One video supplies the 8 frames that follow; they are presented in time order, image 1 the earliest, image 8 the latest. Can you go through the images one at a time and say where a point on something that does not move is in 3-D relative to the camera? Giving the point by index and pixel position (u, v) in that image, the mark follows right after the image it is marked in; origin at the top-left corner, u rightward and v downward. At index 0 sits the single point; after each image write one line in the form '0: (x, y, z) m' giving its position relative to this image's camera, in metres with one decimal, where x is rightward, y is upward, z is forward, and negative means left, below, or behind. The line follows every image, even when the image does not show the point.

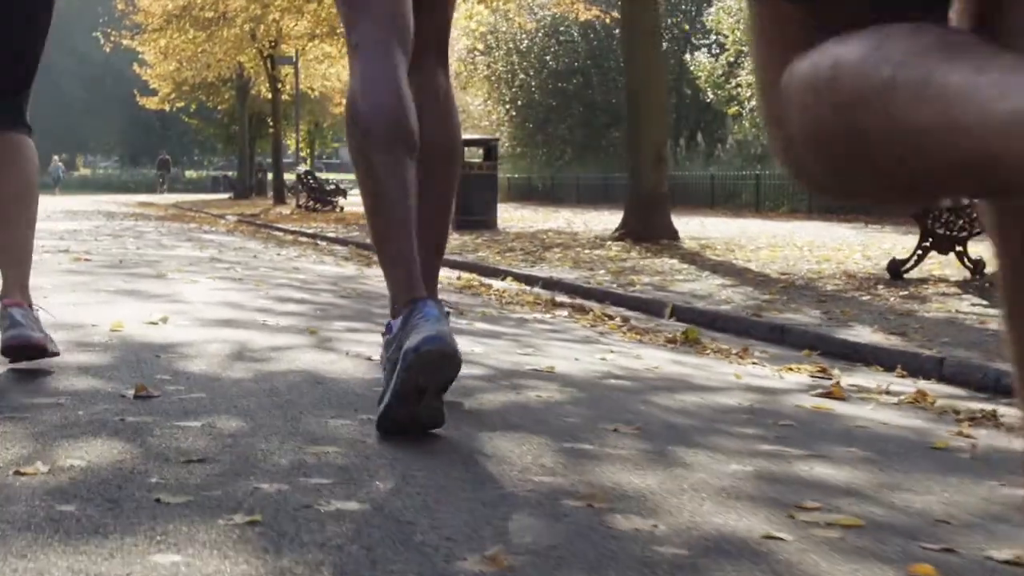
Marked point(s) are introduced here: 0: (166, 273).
0: (-2.7, +0.1, +11.2) m
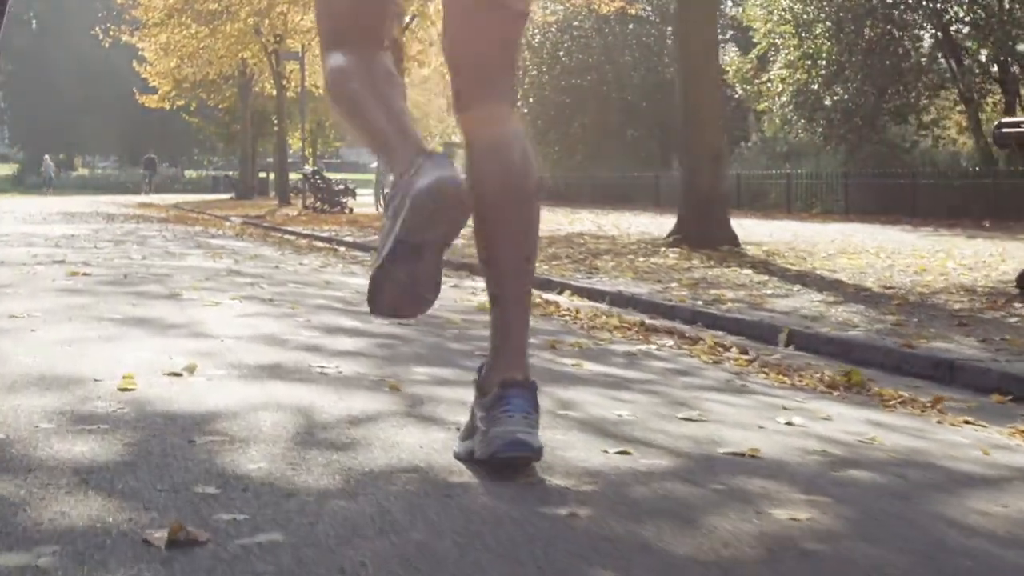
0: (-2.1, 0.0, +9.4) m
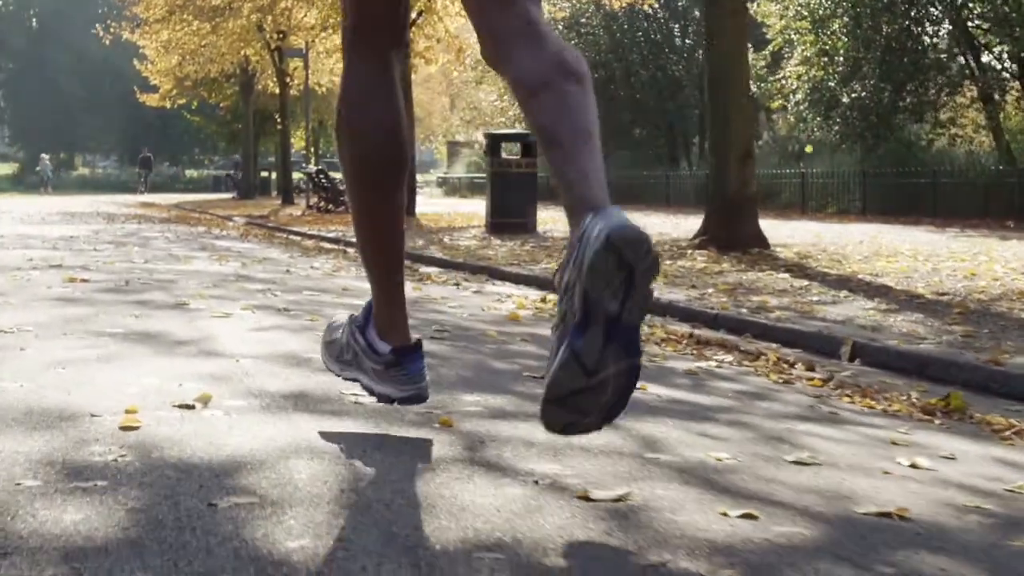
0: (-1.9, -0.1, +8.6) m
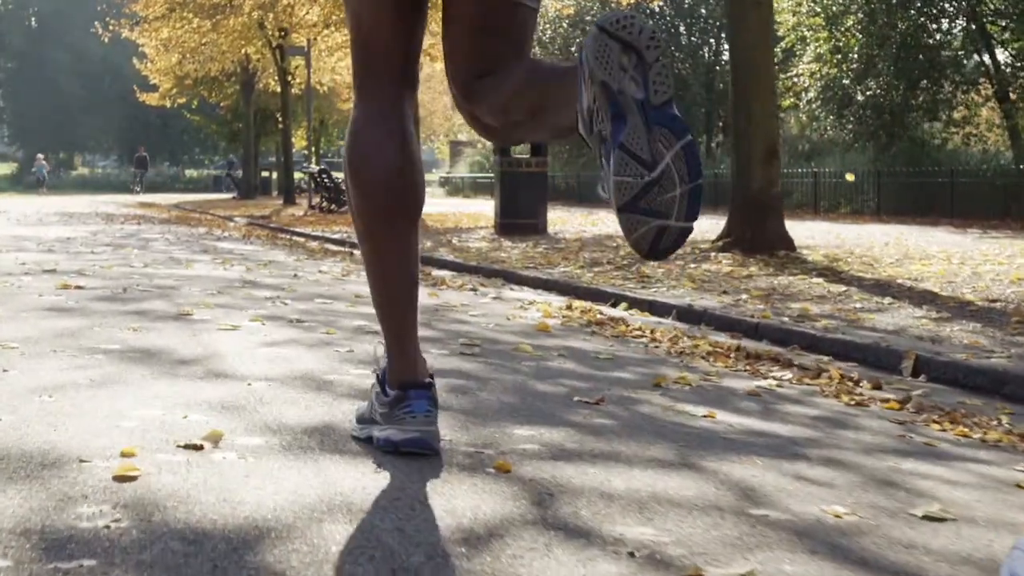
0: (-1.7, -0.1, +7.9) m
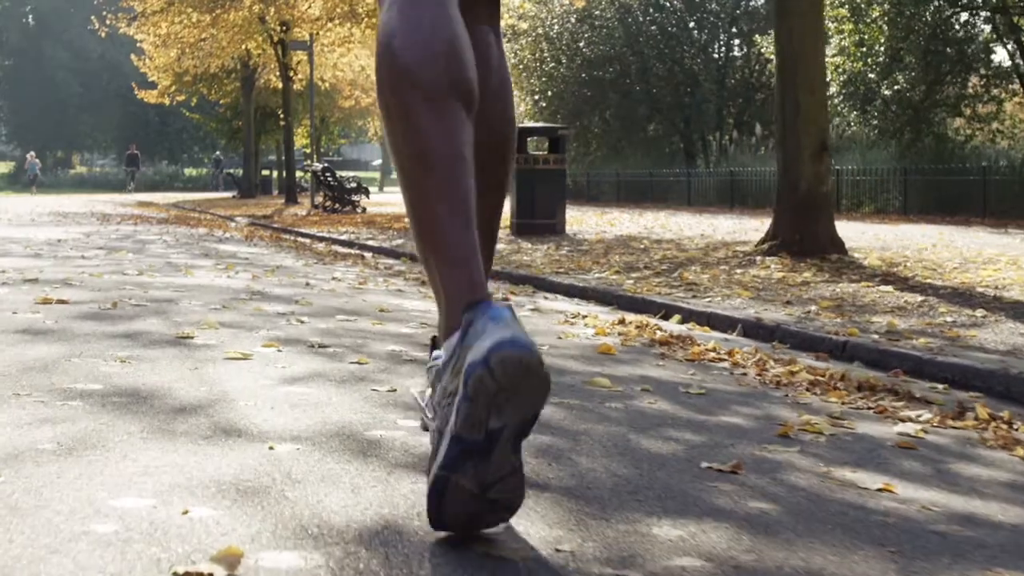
0: (-1.4, -0.2, +6.6) m
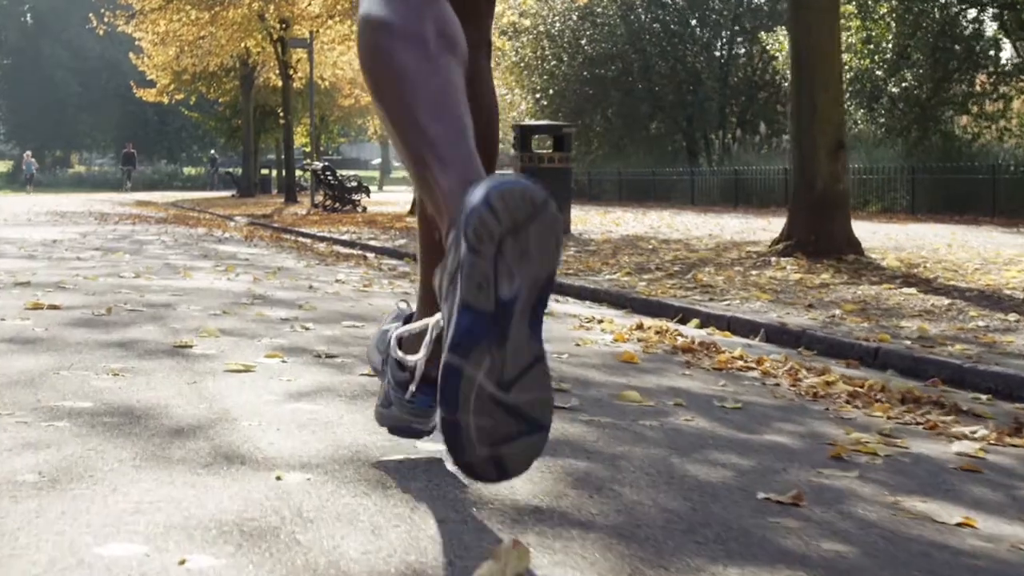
0: (-1.4, -0.2, +6.2) m
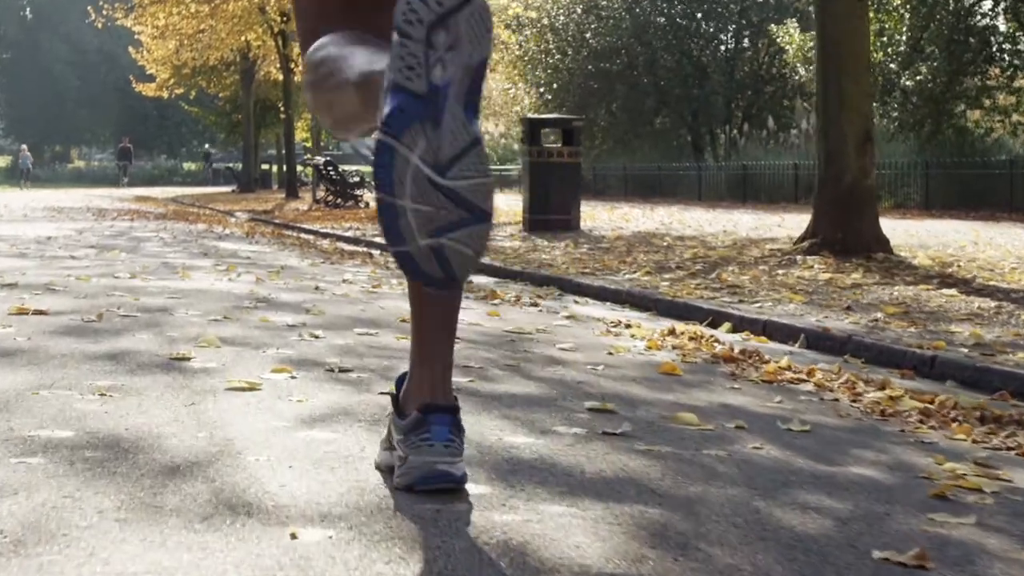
0: (-1.2, -0.3, +5.6) m
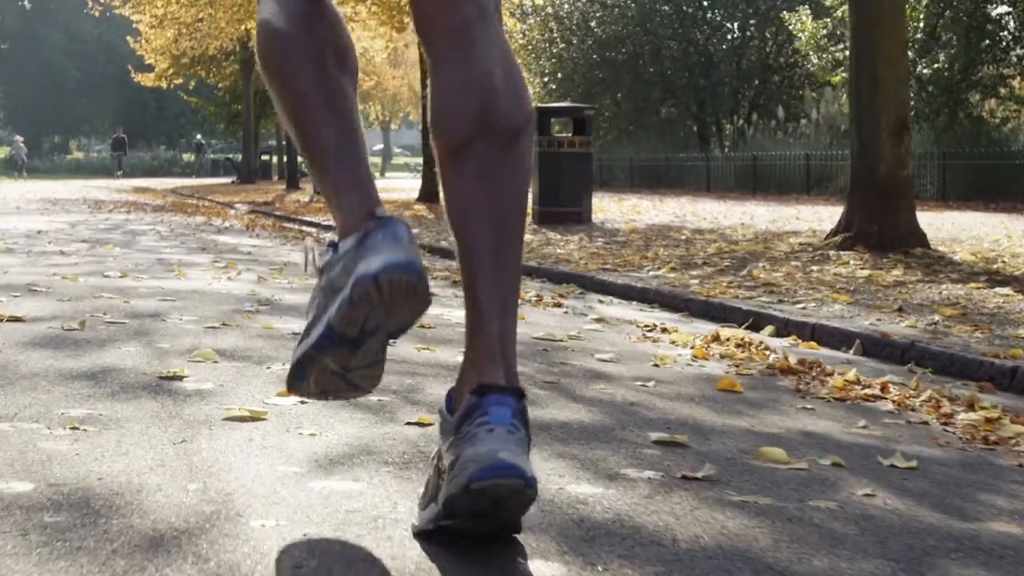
0: (-1.1, -0.3, +4.8) m
